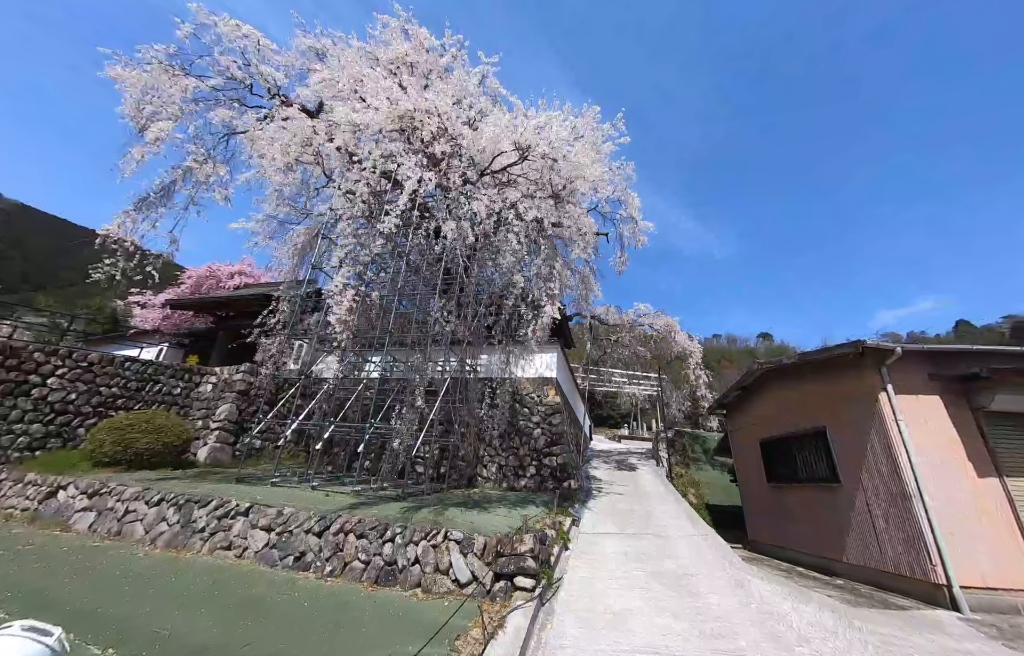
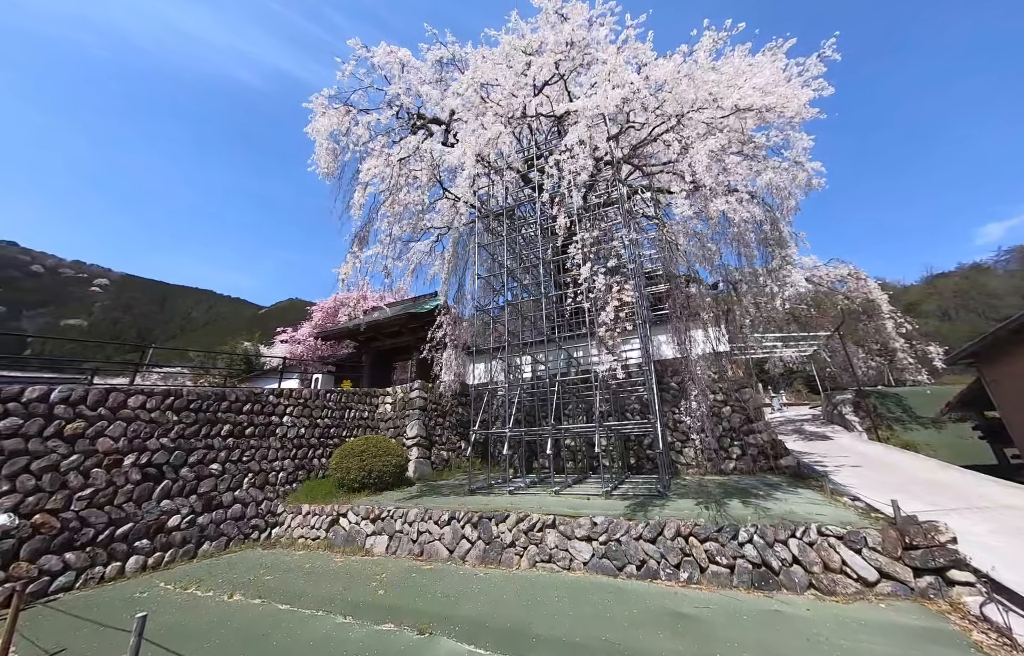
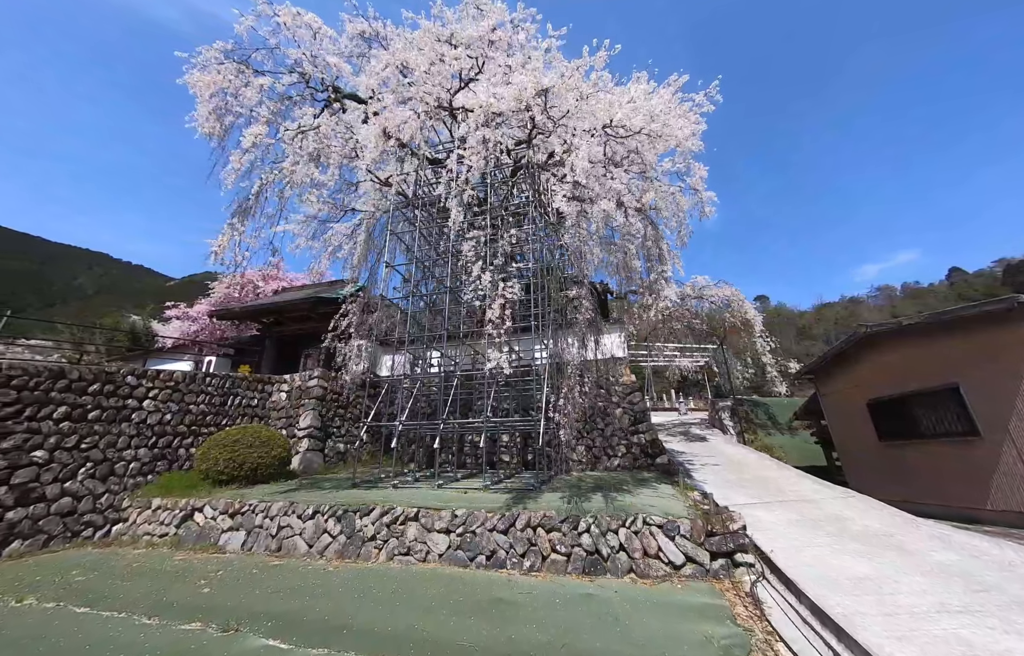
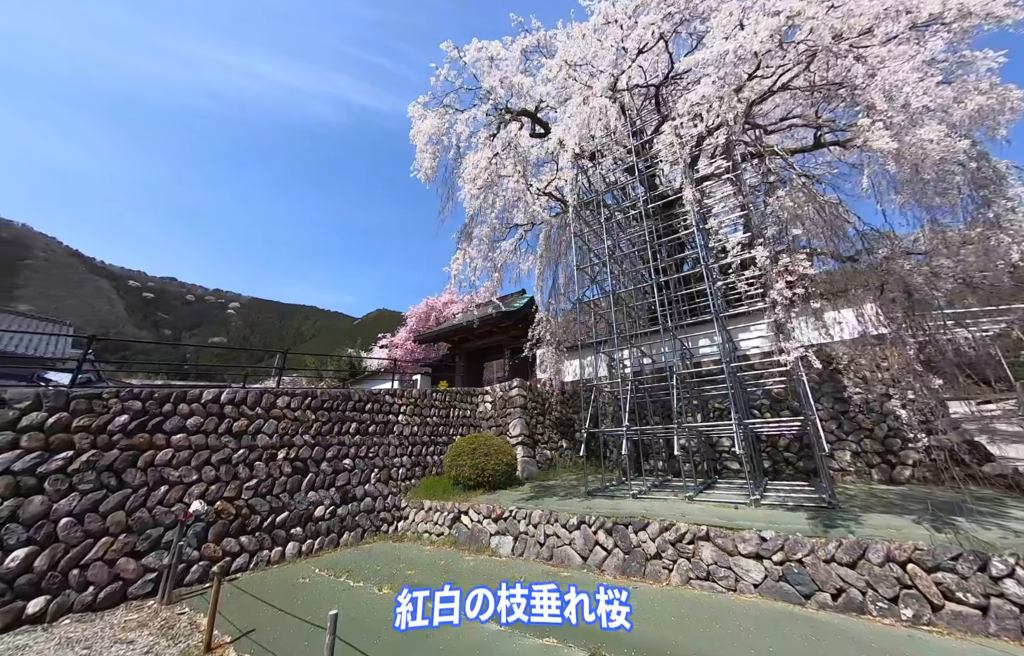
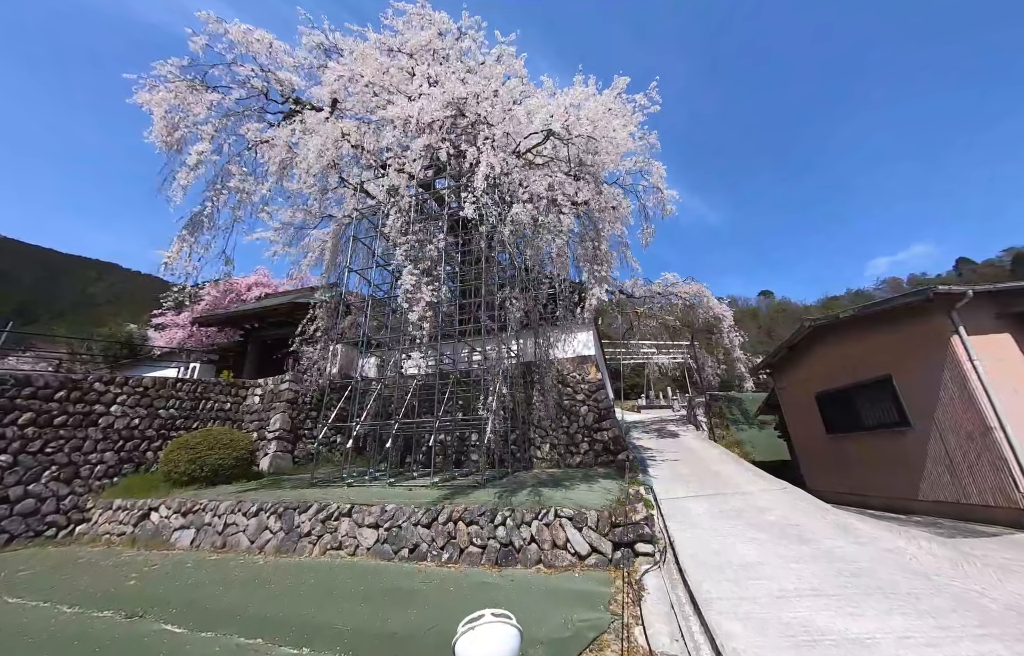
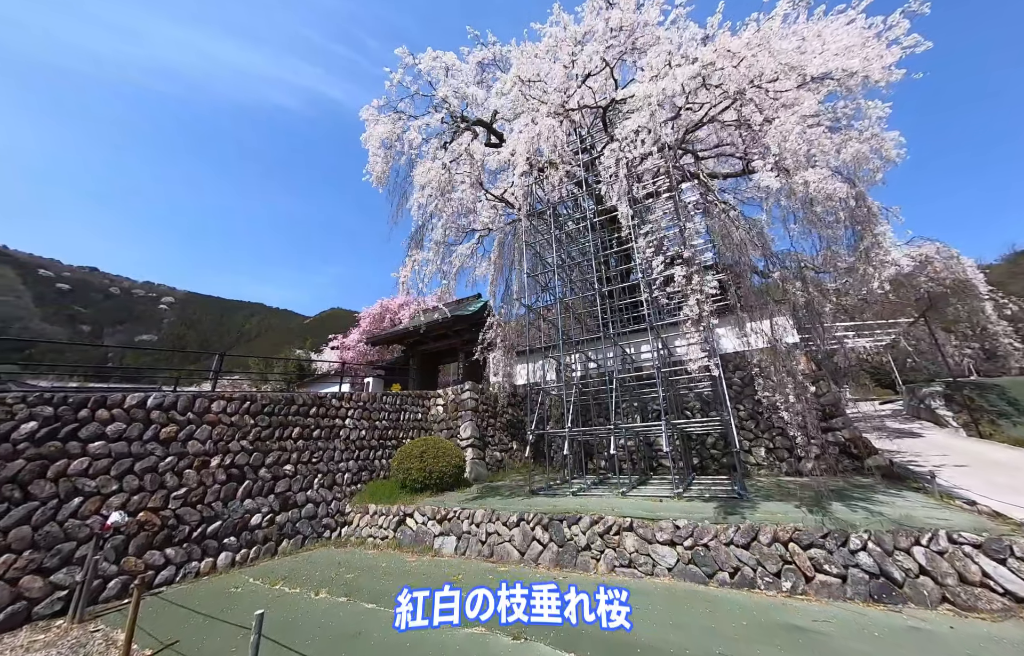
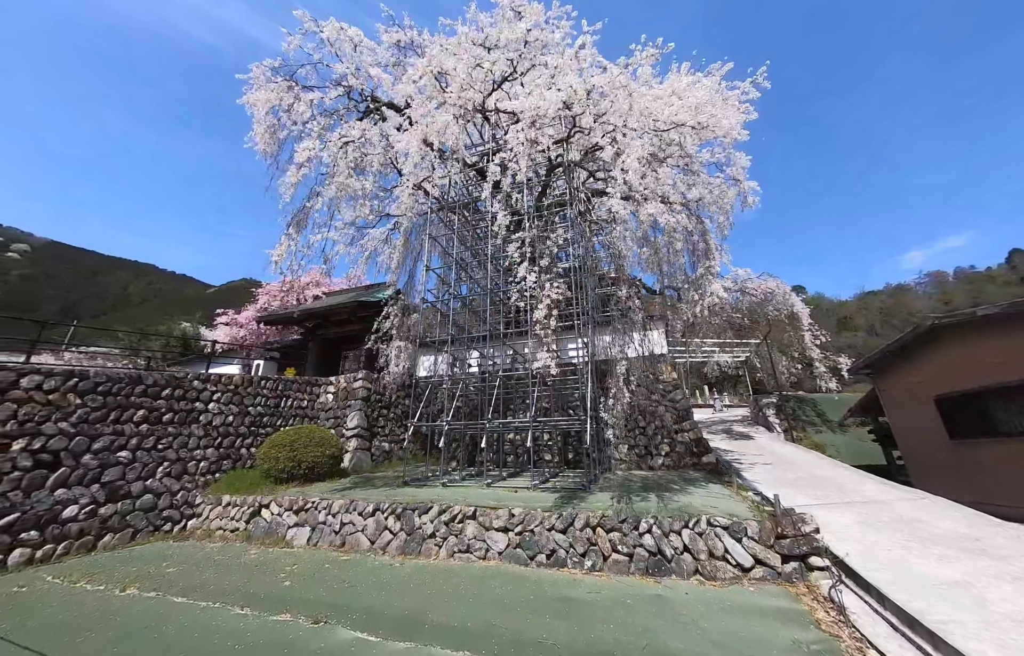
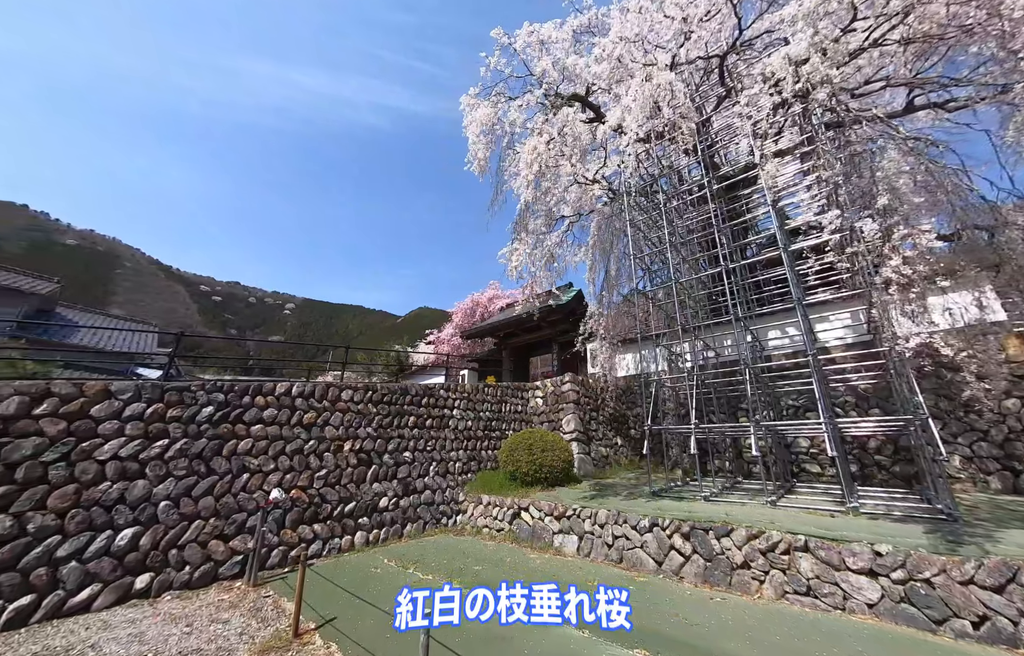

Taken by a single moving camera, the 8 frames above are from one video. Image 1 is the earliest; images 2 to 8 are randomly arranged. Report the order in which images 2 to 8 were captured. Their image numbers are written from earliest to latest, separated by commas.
5, 3, 7, 2, 6, 4, 8
